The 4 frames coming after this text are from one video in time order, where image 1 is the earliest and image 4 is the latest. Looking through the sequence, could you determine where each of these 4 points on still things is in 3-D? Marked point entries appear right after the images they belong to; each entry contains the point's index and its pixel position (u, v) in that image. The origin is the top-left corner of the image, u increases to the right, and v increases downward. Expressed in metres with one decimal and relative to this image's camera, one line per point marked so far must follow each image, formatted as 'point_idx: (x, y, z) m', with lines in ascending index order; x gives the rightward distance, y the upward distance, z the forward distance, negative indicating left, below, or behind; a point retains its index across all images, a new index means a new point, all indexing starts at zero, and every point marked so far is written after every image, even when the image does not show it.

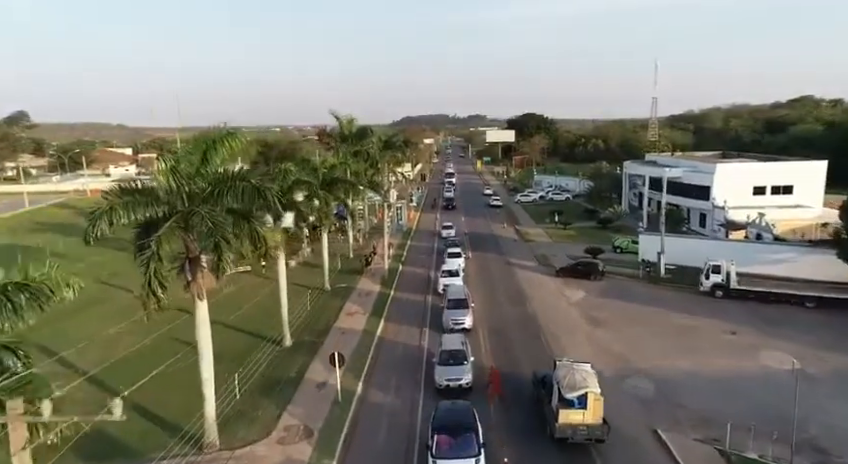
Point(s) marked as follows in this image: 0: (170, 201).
0: (-5.9, +0.7, +15.0) m
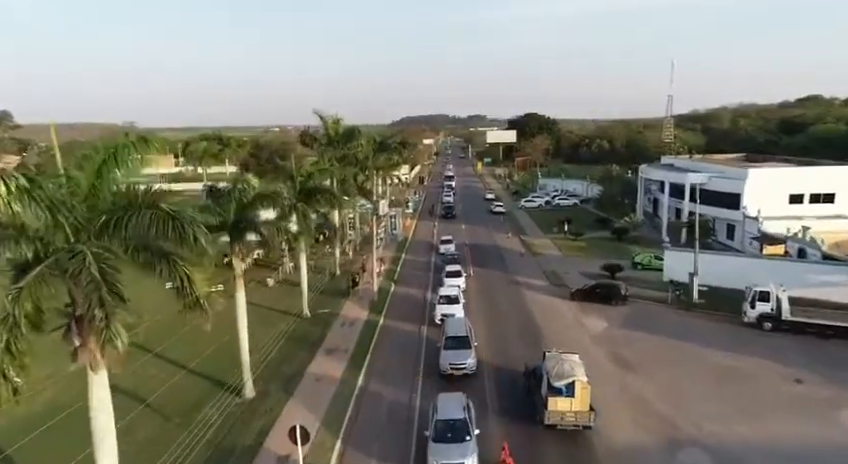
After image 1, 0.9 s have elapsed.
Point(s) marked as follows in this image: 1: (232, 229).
0: (-6.1, -0.1, +10.4) m
1: (-5.6, +0.1, +19.0) m
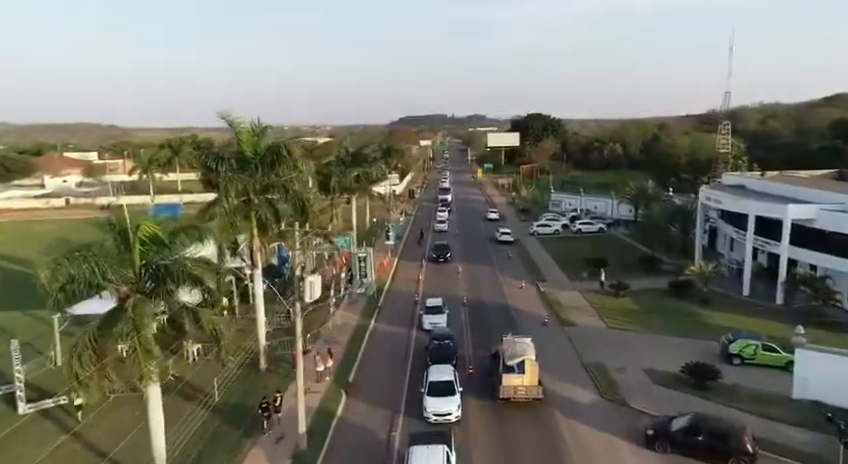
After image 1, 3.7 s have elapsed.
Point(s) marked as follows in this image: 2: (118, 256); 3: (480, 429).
0: (-7.1, -2.6, -2.9) m
1: (-6.6, -2.5, +5.7) m
2: (-6.8, -0.5, +14.5) m
3: (+1.5, -5.9, +18.5) m
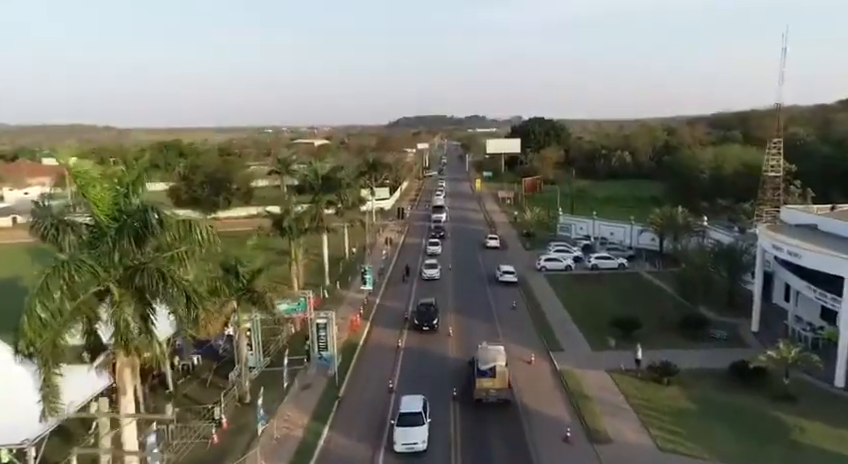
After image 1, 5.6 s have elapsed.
0: (-7.9, -5.0, -11.3) m
1: (-7.4, -4.9, -2.7) m
2: (-7.7, -2.9, +6.1) m
3: (+0.7, -8.3, +10.2) m
